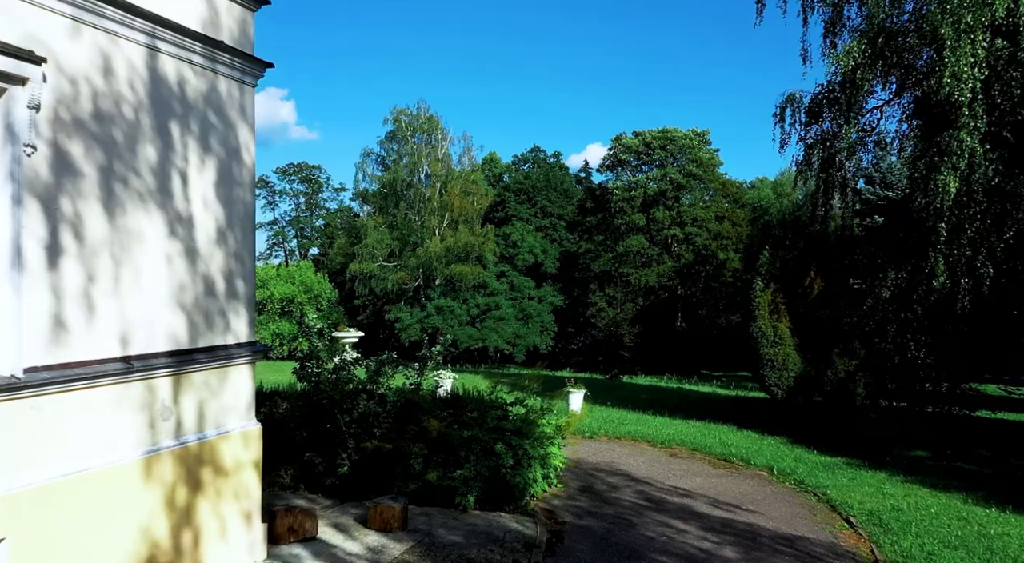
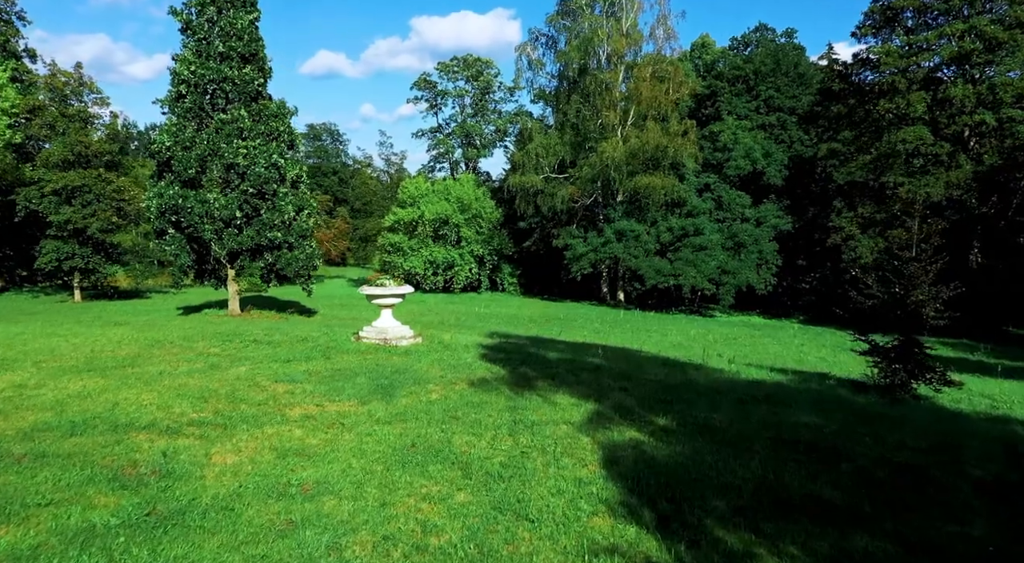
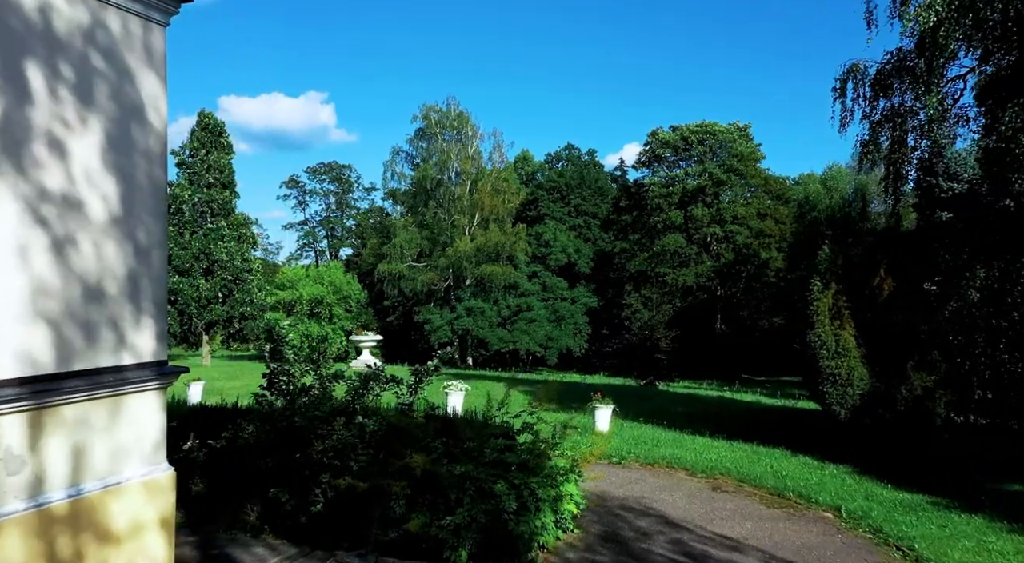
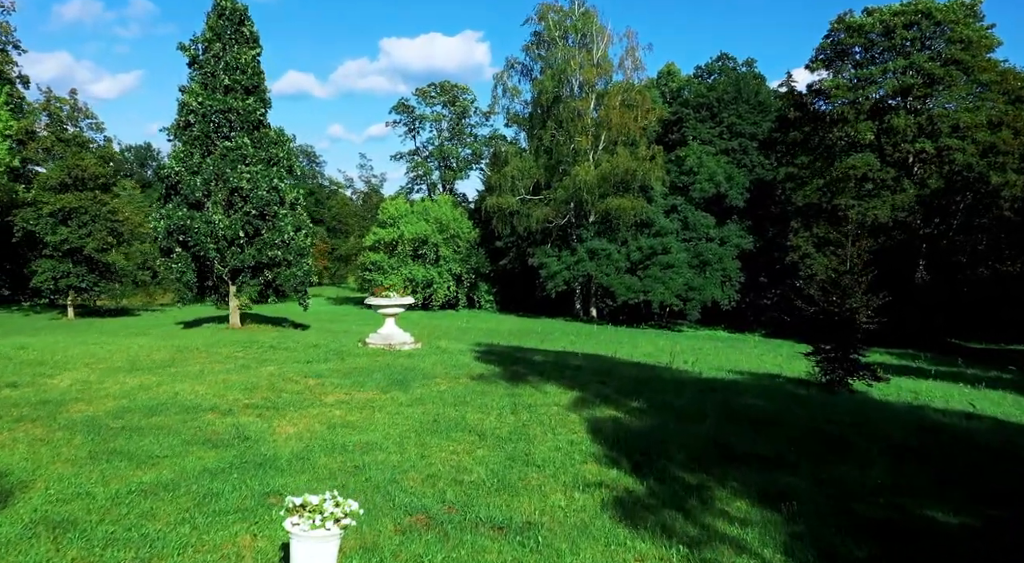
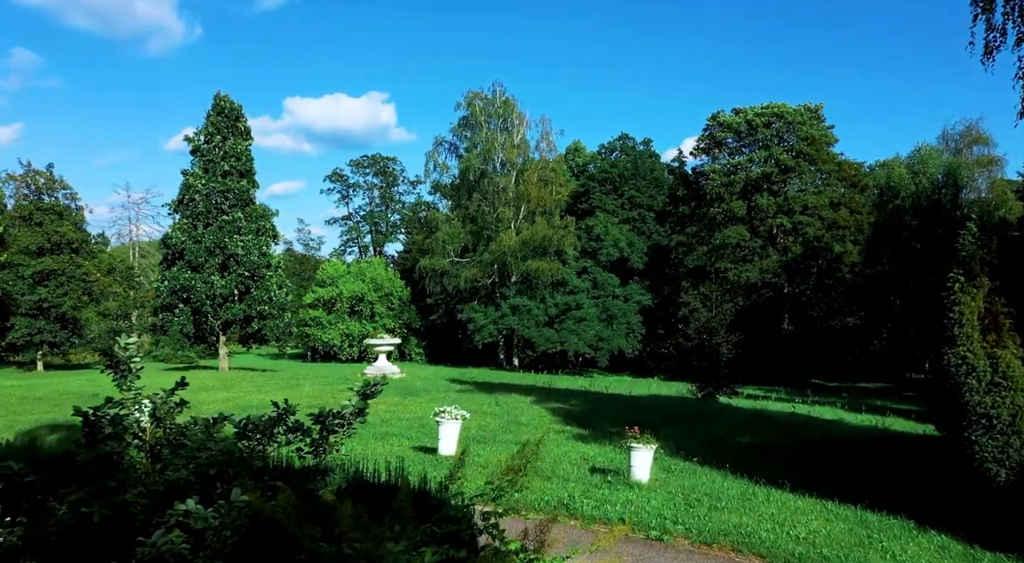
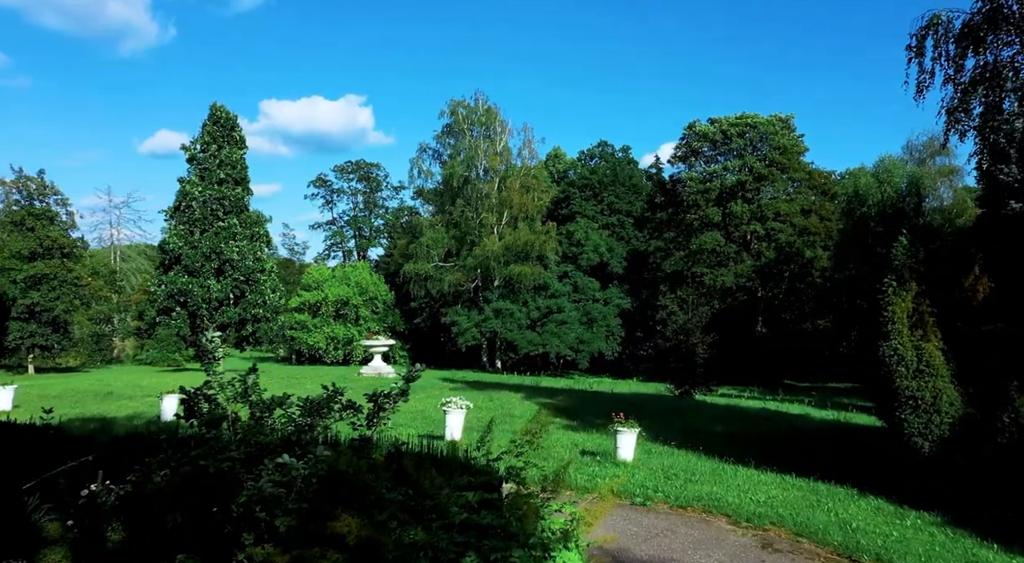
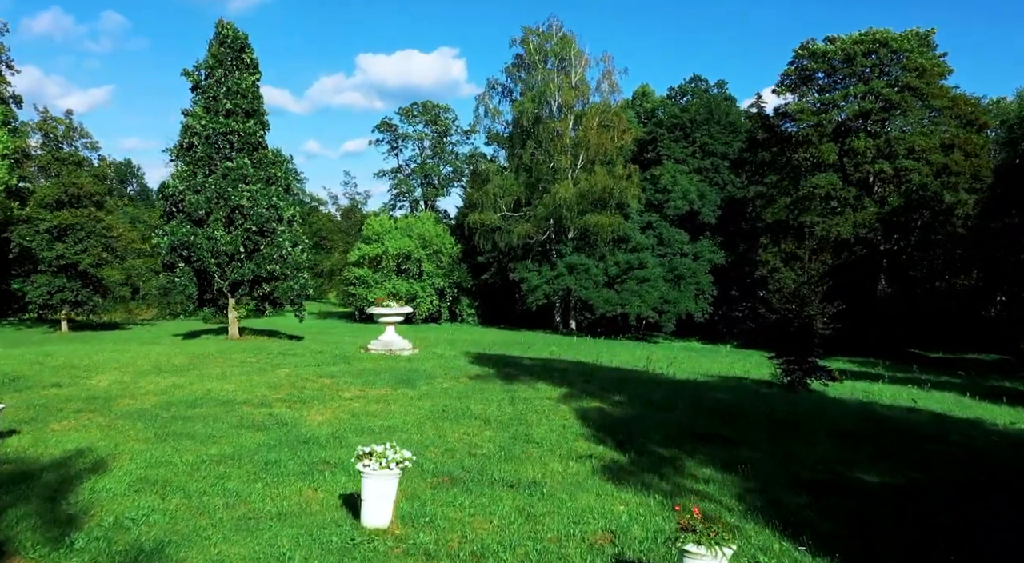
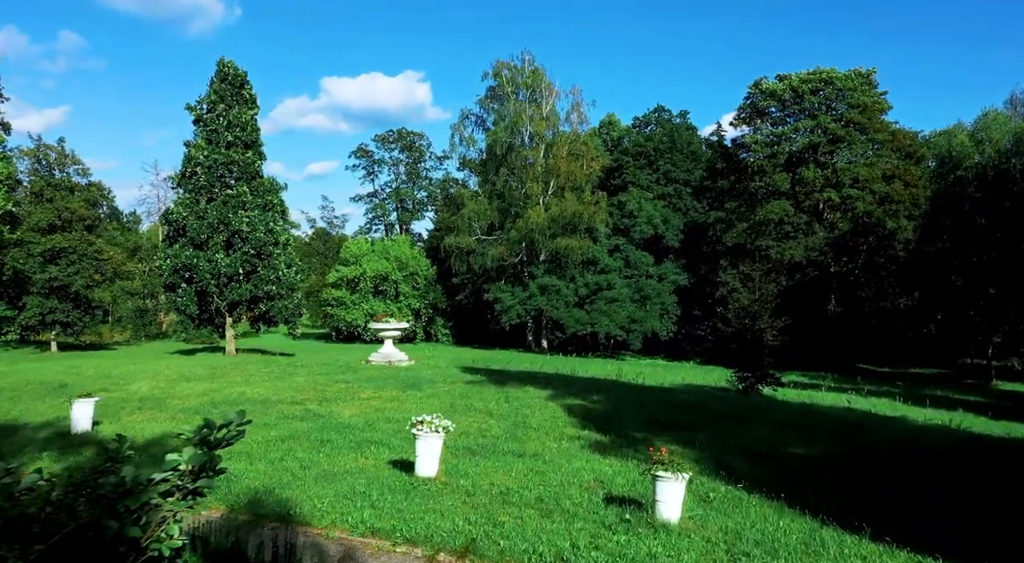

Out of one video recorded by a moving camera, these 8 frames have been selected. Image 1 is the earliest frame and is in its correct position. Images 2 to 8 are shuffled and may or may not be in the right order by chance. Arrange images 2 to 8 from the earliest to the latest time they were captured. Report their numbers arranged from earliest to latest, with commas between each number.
3, 6, 5, 8, 7, 4, 2
